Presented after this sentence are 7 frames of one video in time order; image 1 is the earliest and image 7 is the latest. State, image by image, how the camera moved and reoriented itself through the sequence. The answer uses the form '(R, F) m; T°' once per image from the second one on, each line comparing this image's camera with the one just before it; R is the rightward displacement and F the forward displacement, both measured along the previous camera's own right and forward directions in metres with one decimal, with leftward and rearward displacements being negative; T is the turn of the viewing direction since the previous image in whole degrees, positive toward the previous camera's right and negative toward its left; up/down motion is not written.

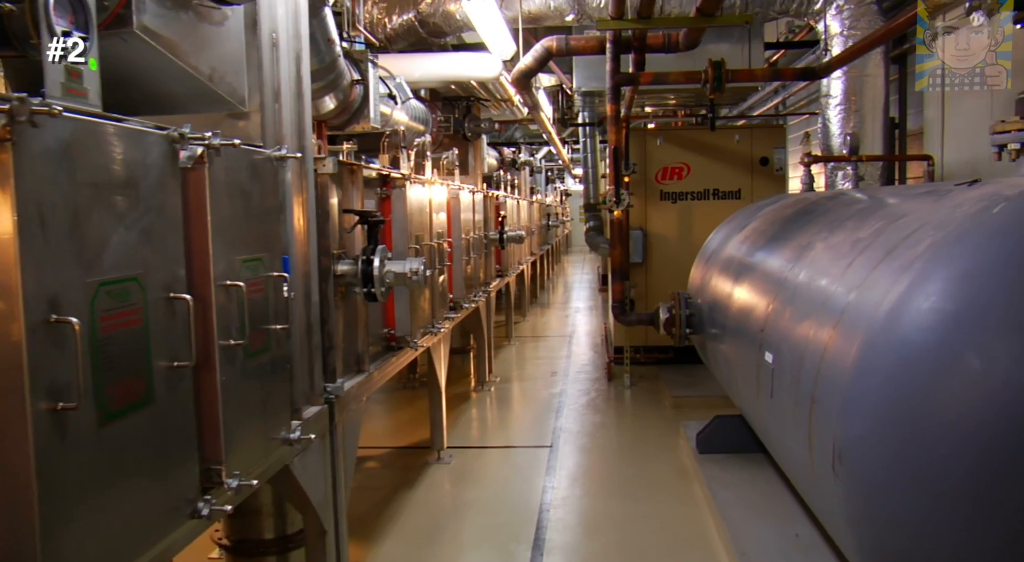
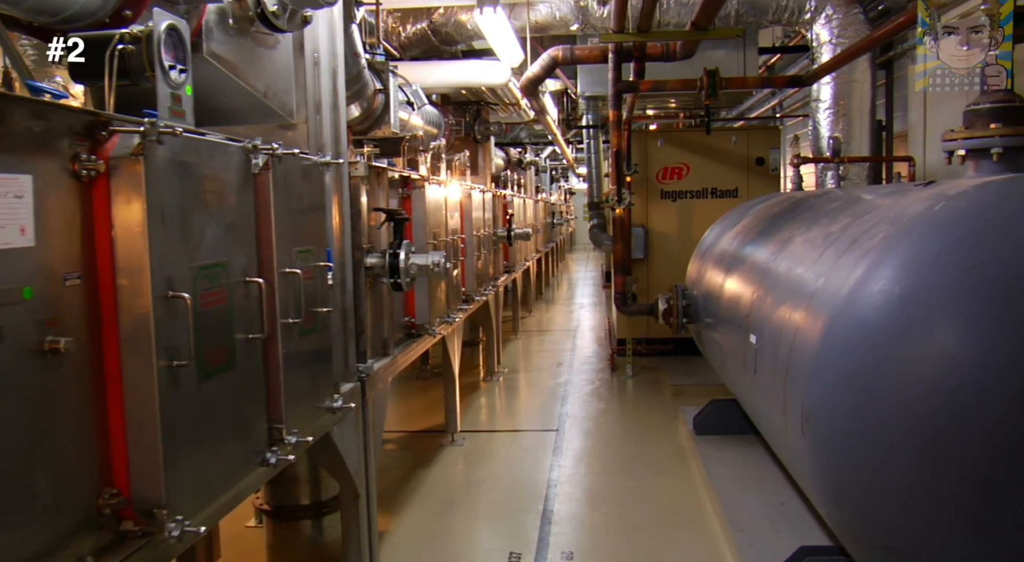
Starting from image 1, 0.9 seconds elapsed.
(0.0, -0.3) m; 0°
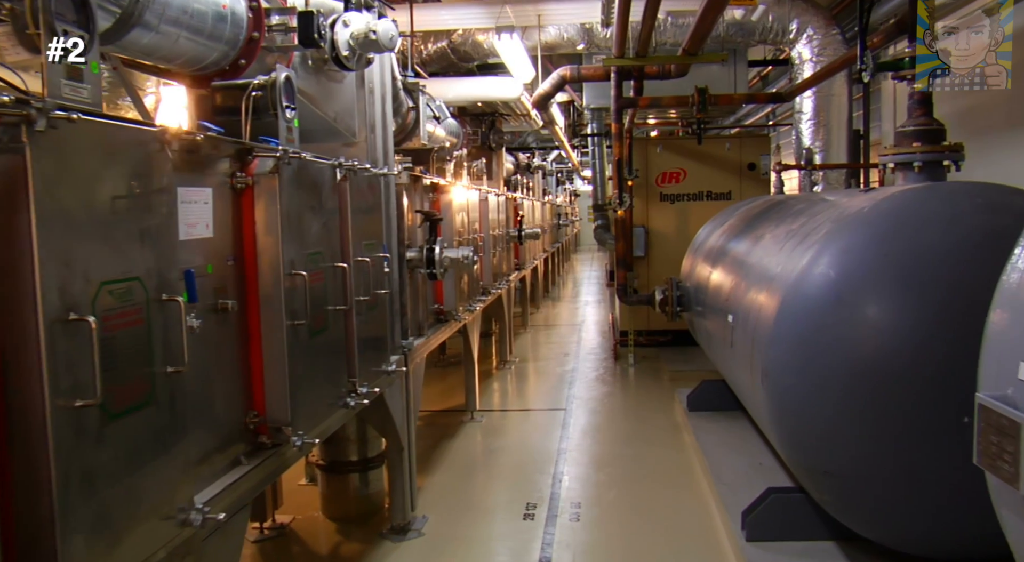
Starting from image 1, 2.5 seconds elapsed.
(-0.1, -0.6) m; 0°
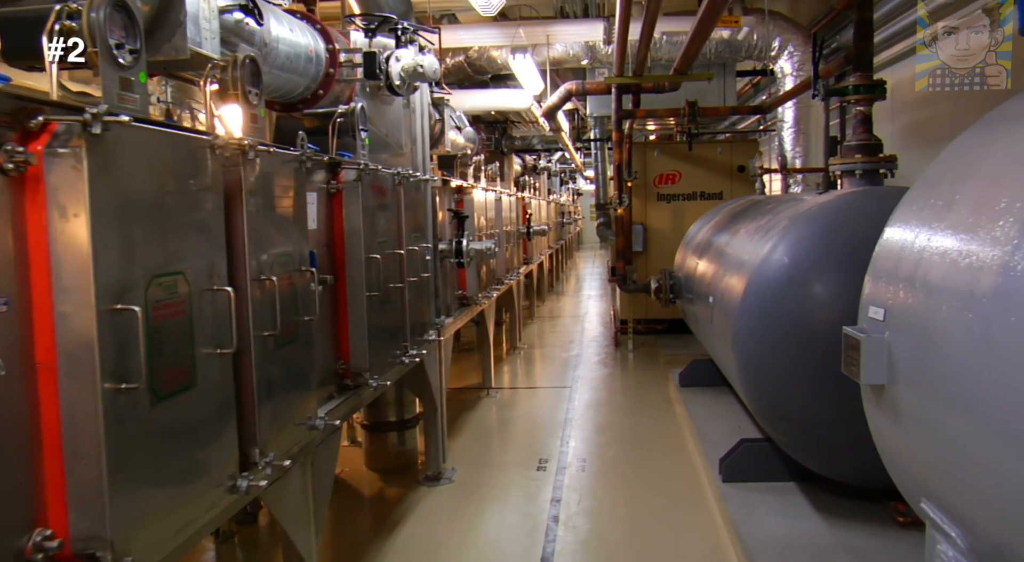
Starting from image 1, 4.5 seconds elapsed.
(-0.1, -0.6) m; 0°
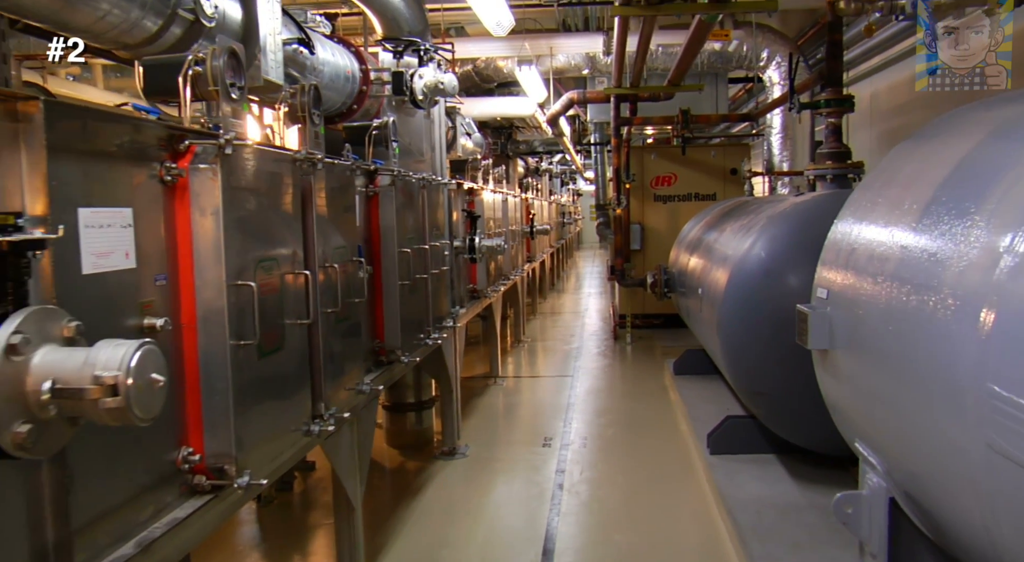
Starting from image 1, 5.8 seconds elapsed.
(0.0, -0.4) m; 0°
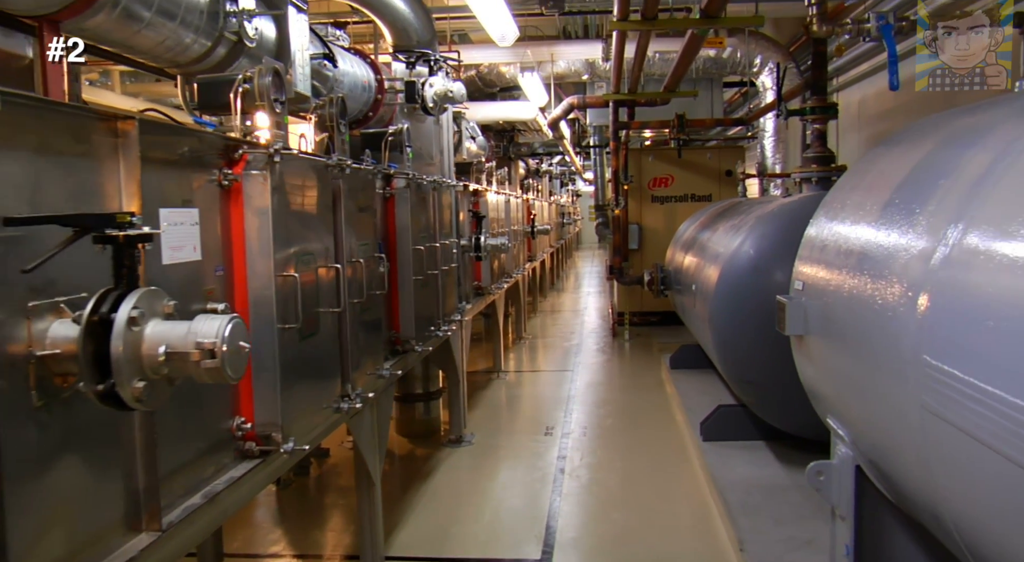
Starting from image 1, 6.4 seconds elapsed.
(0.0, -0.2) m; 0°
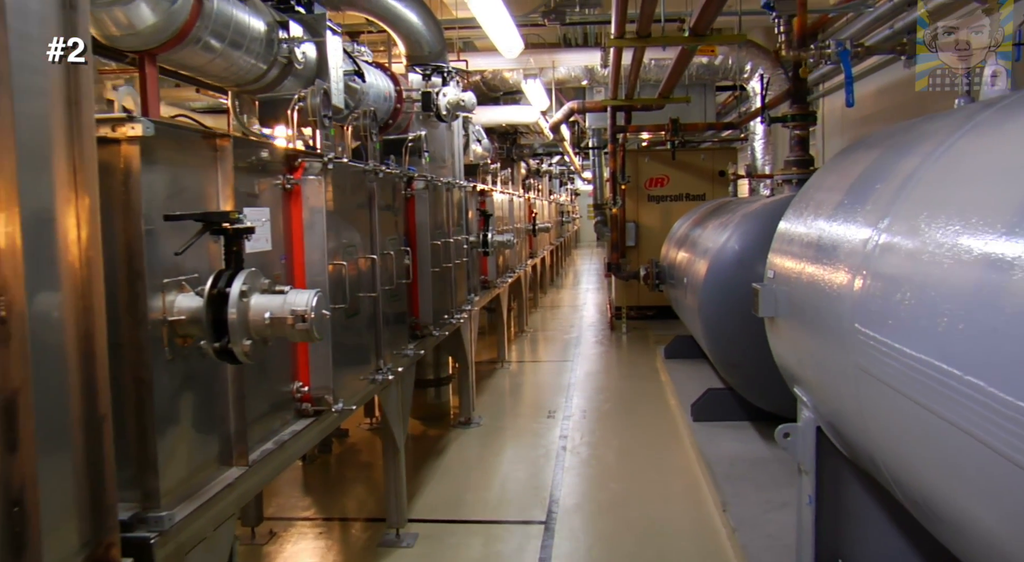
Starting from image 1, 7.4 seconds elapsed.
(0.0, -0.4) m; 0°
